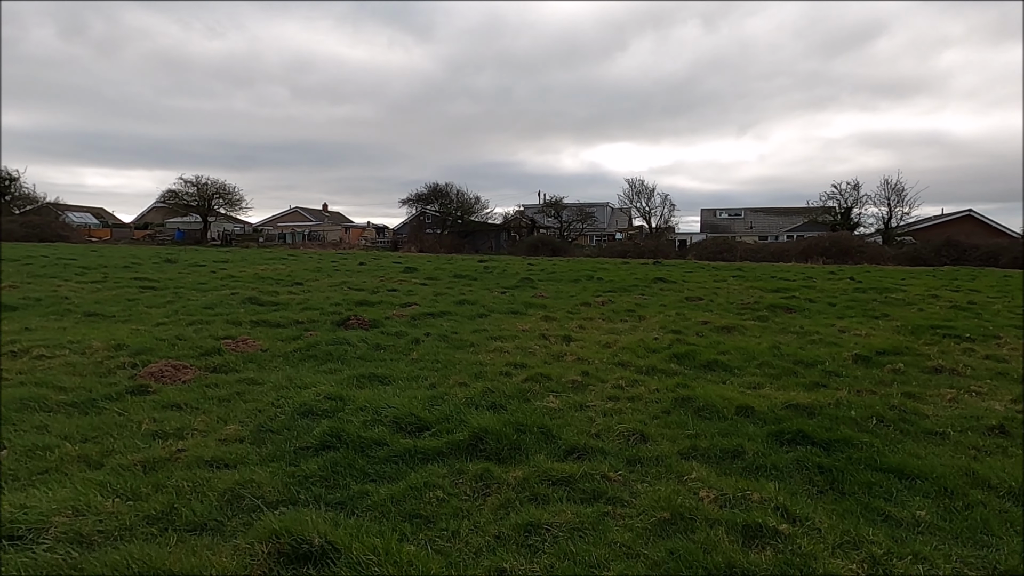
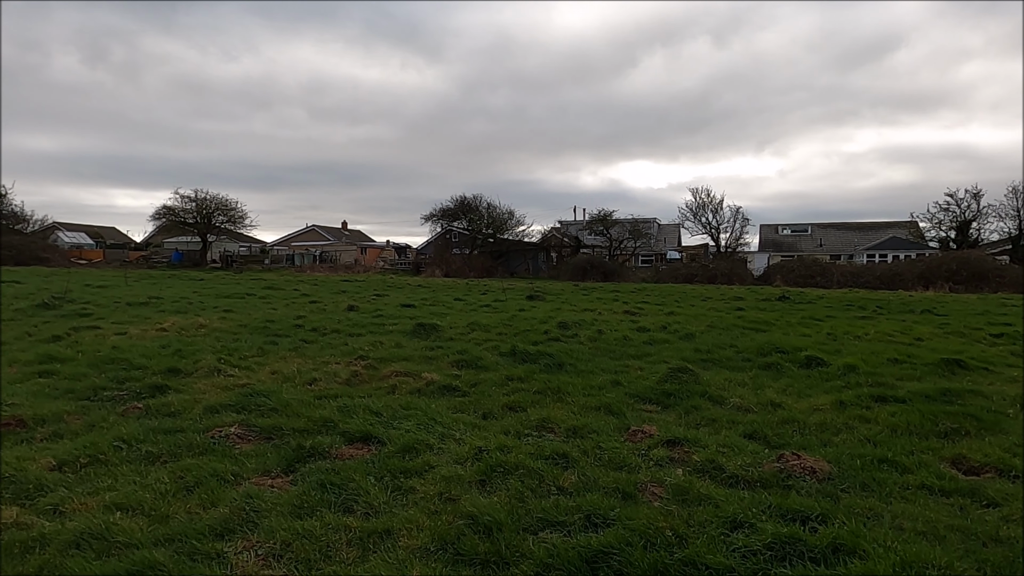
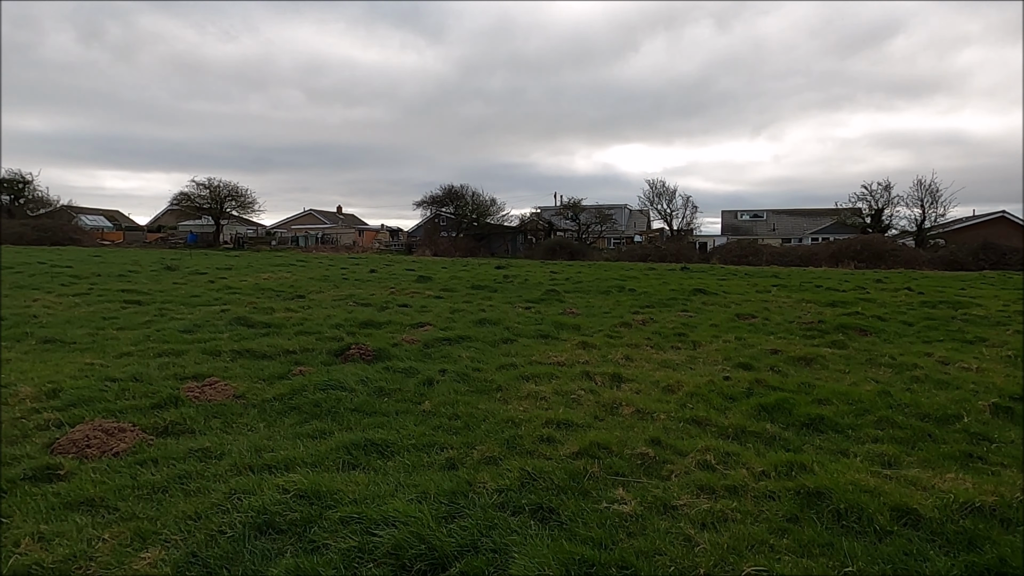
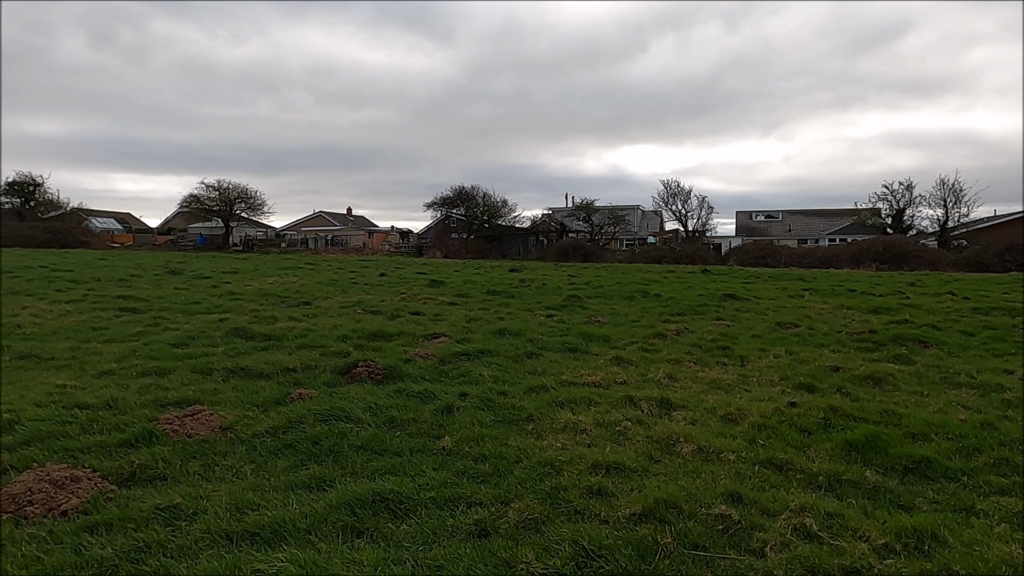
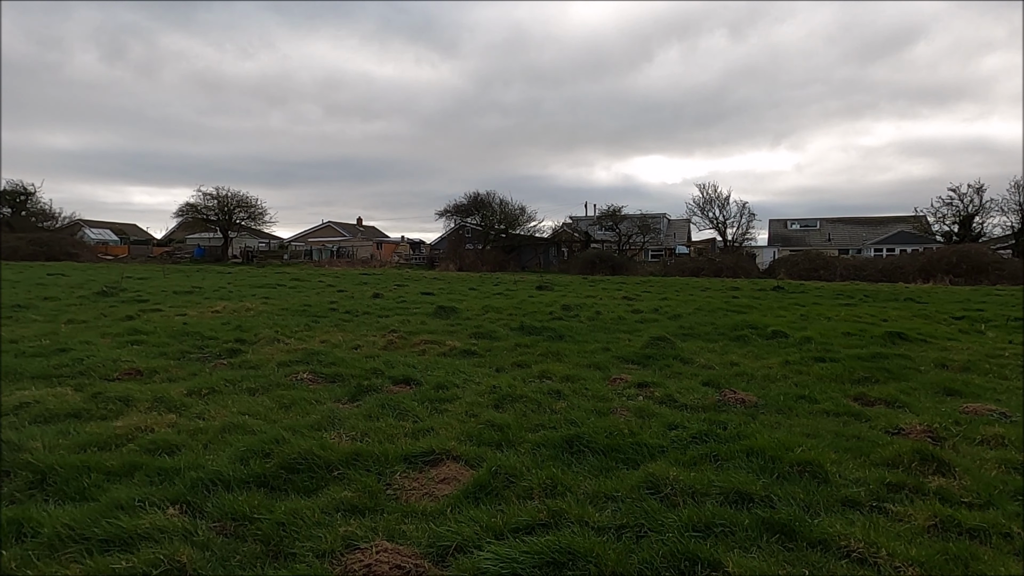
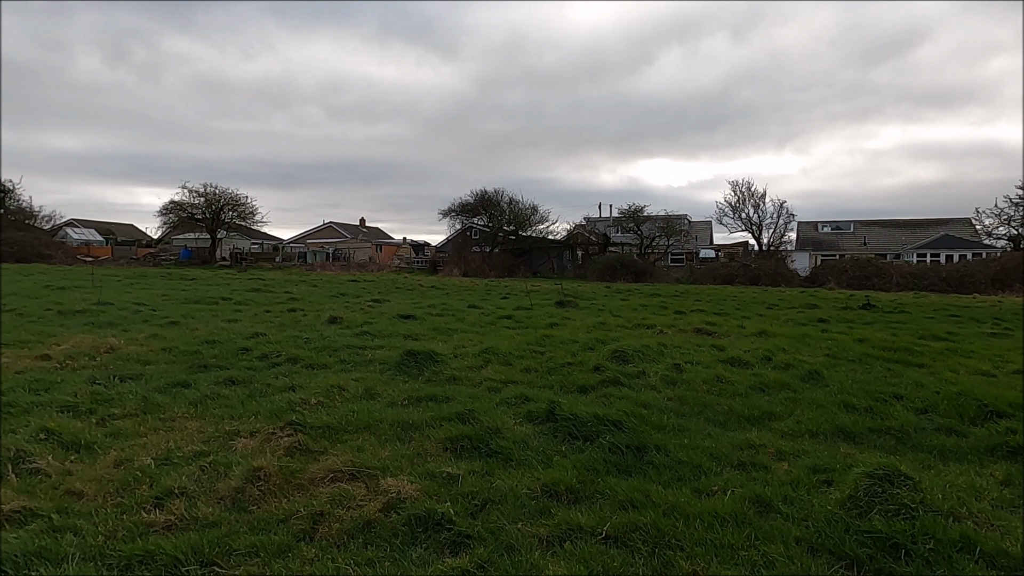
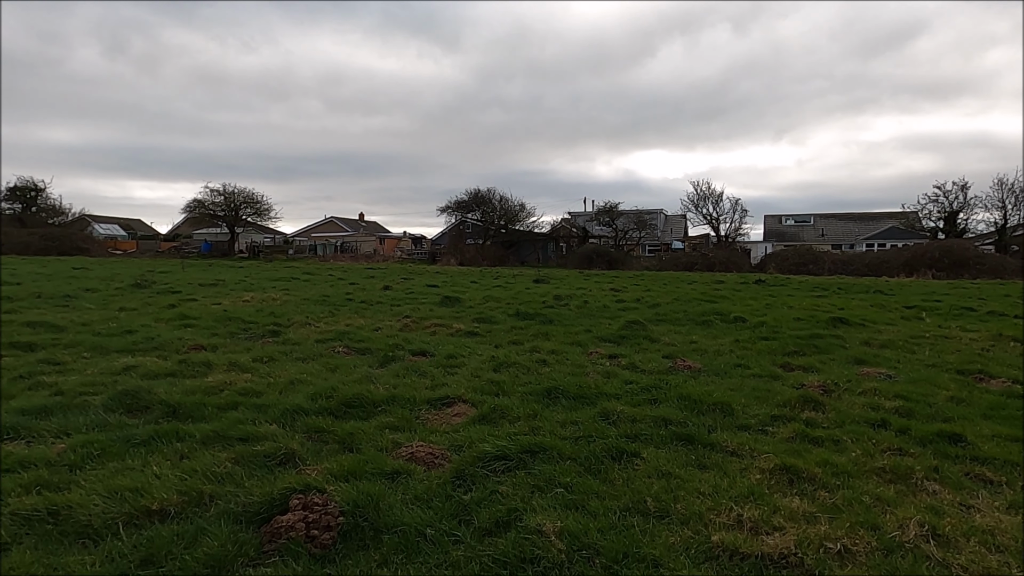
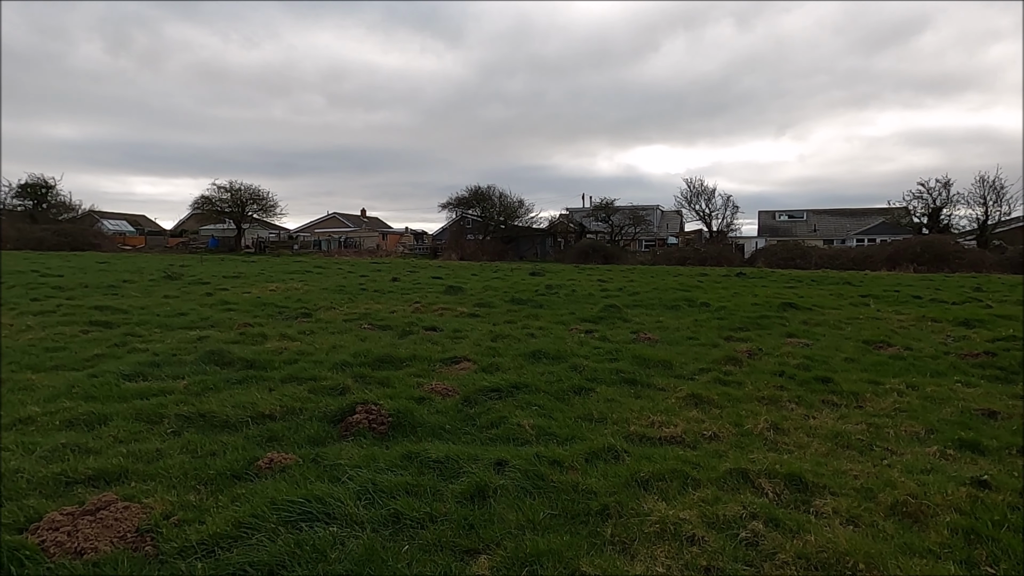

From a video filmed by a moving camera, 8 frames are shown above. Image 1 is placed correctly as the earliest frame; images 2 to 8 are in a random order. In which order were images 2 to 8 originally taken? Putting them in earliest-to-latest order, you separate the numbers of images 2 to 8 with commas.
3, 4, 8, 7, 5, 2, 6
